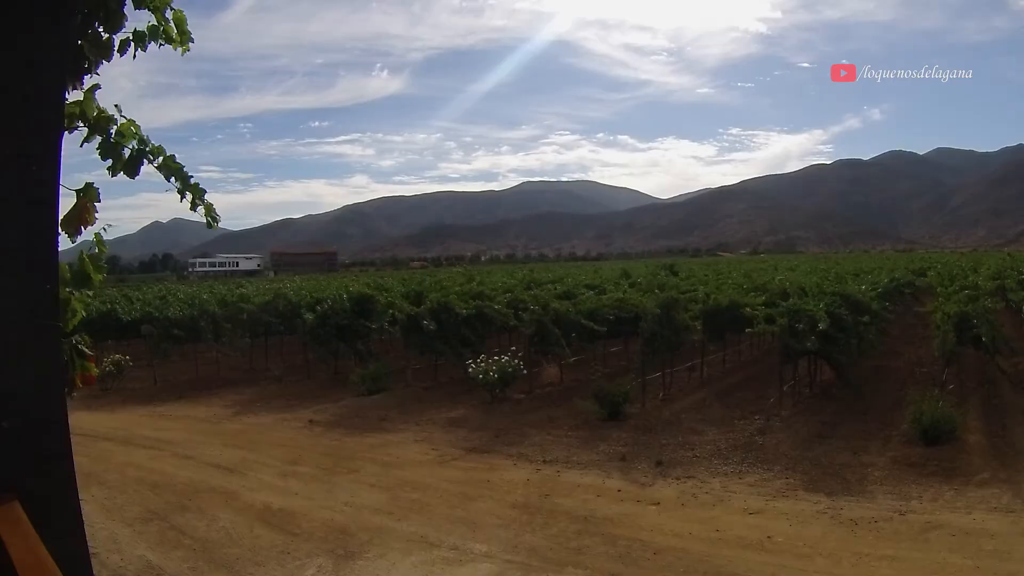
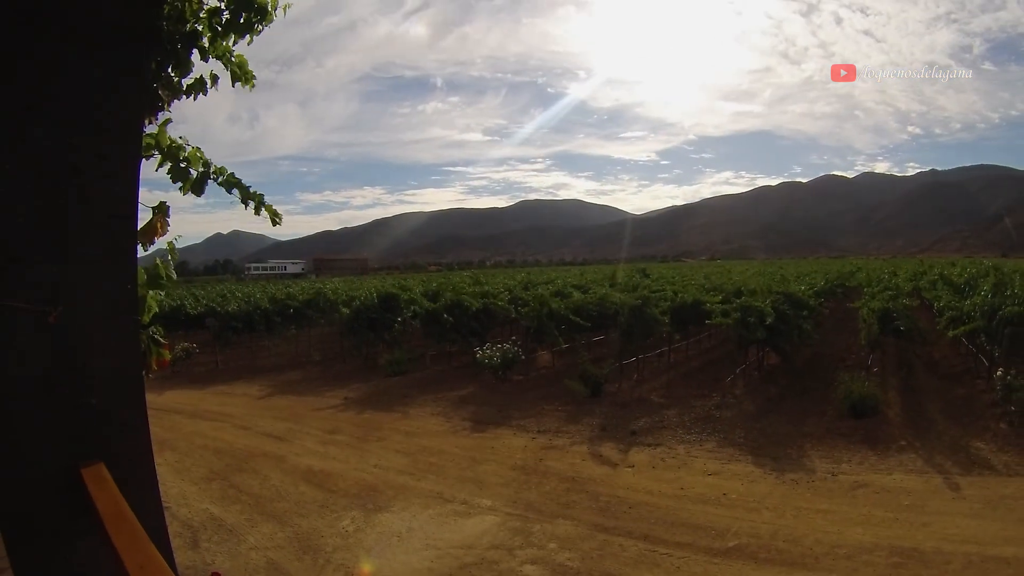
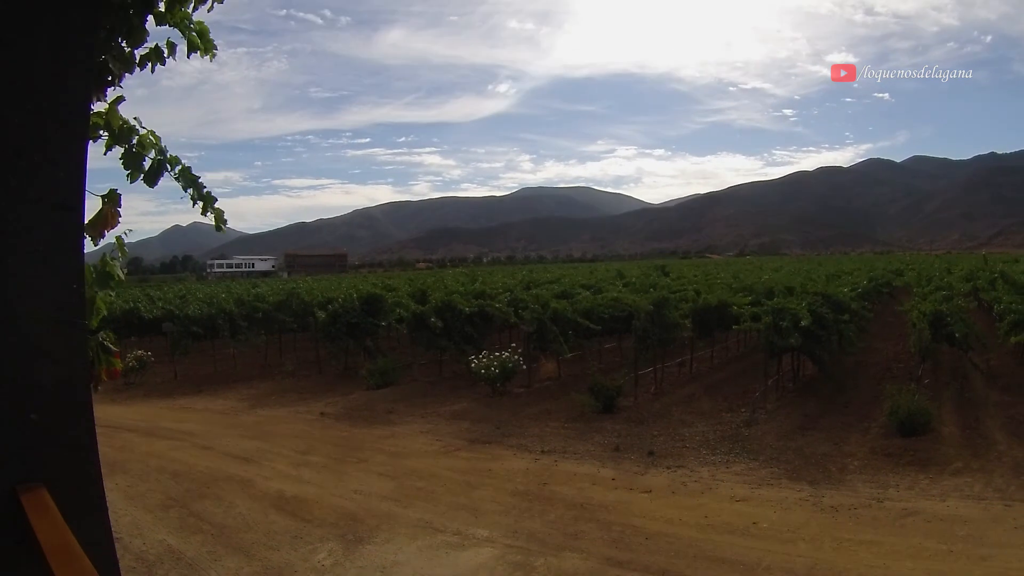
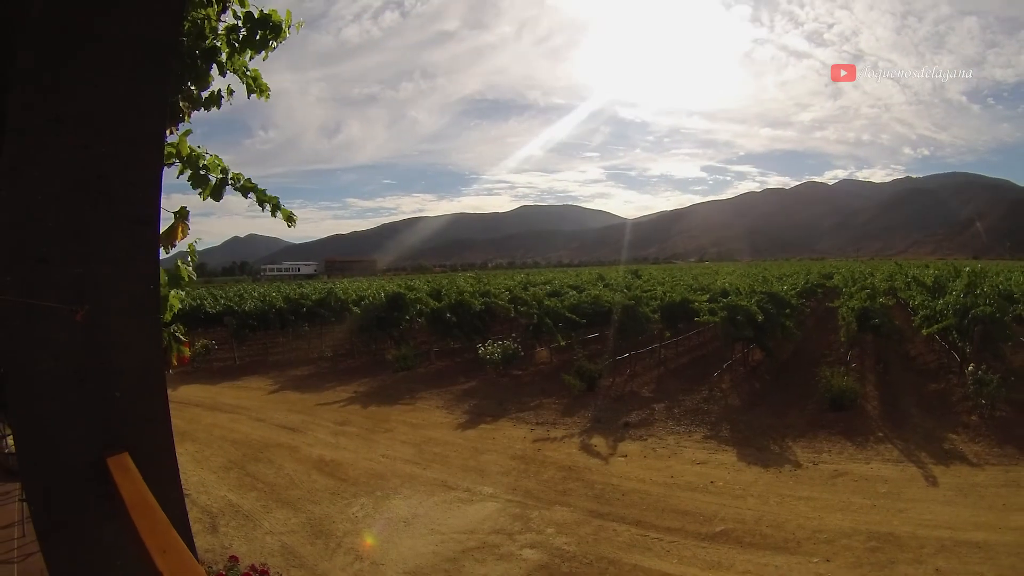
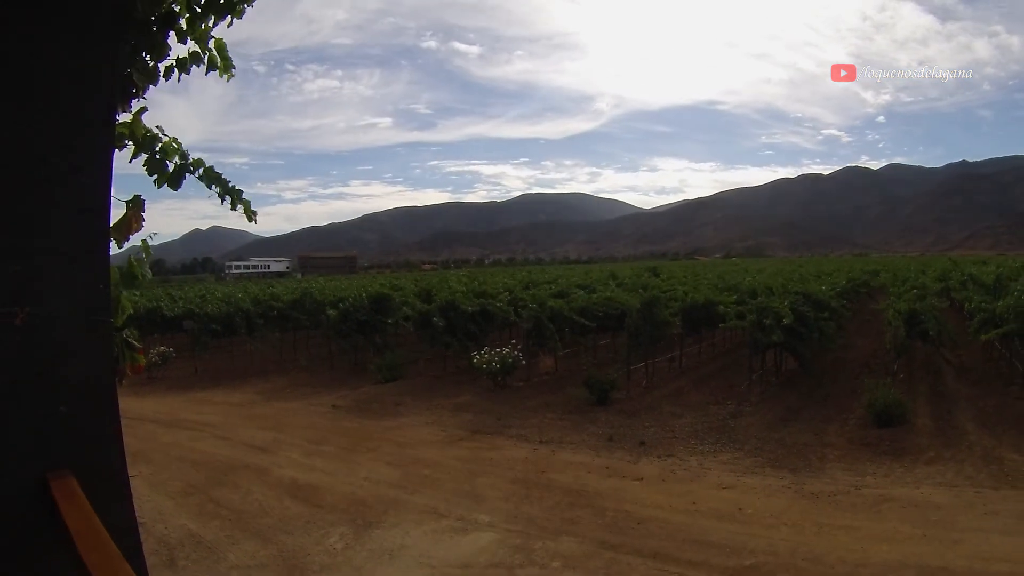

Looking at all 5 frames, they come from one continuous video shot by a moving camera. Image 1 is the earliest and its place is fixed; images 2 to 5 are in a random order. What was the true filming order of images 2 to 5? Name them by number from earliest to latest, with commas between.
3, 5, 2, 4
